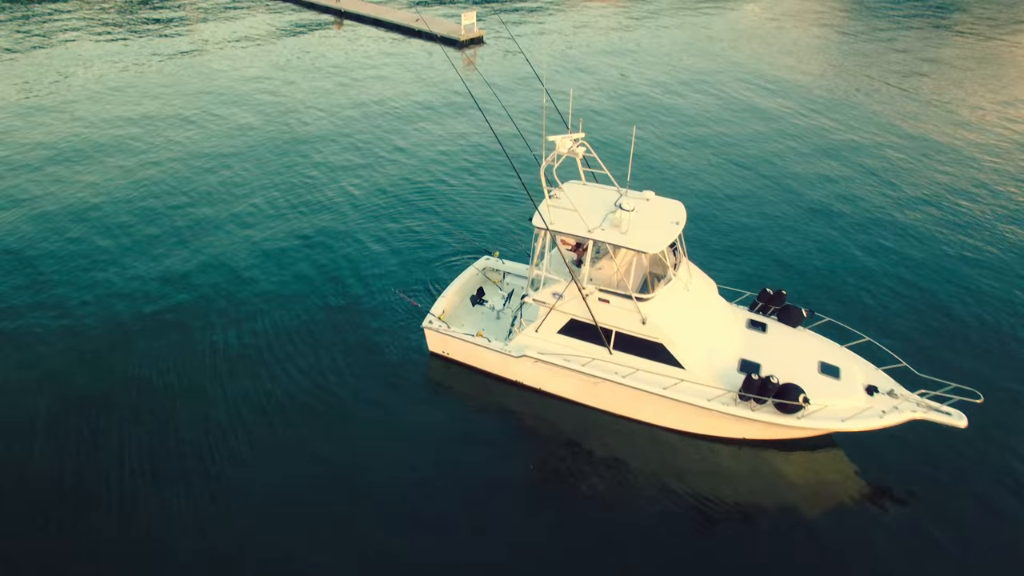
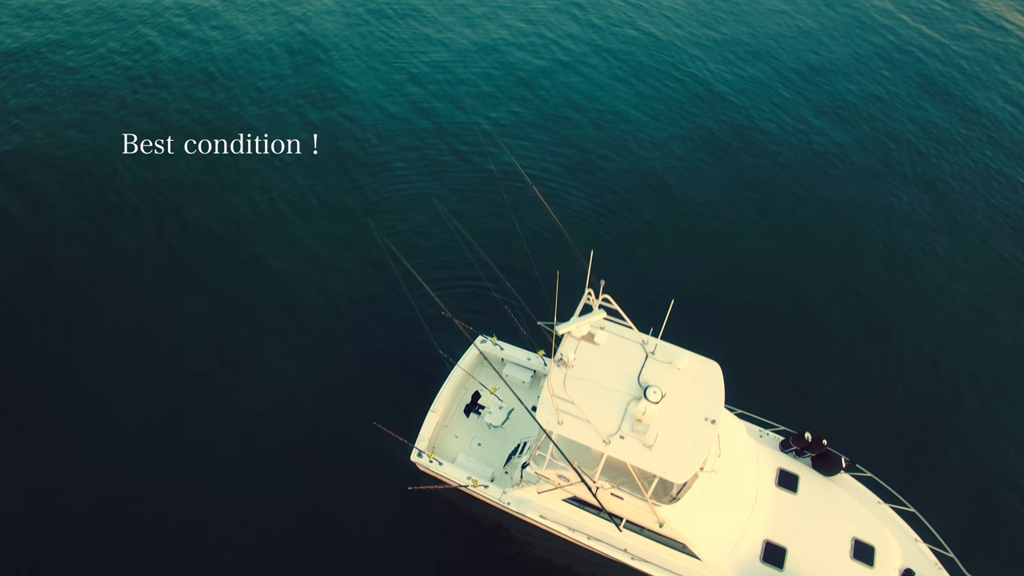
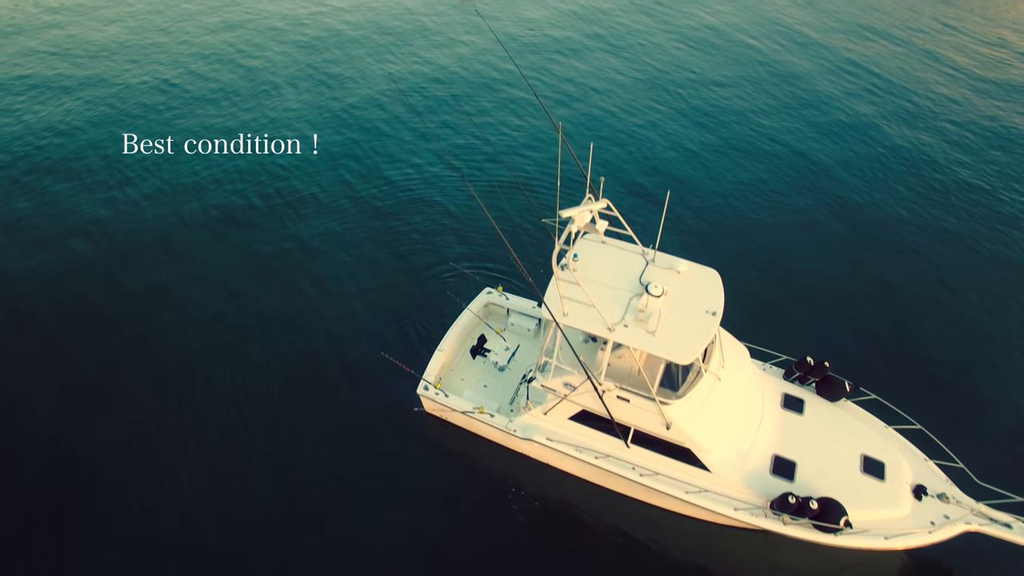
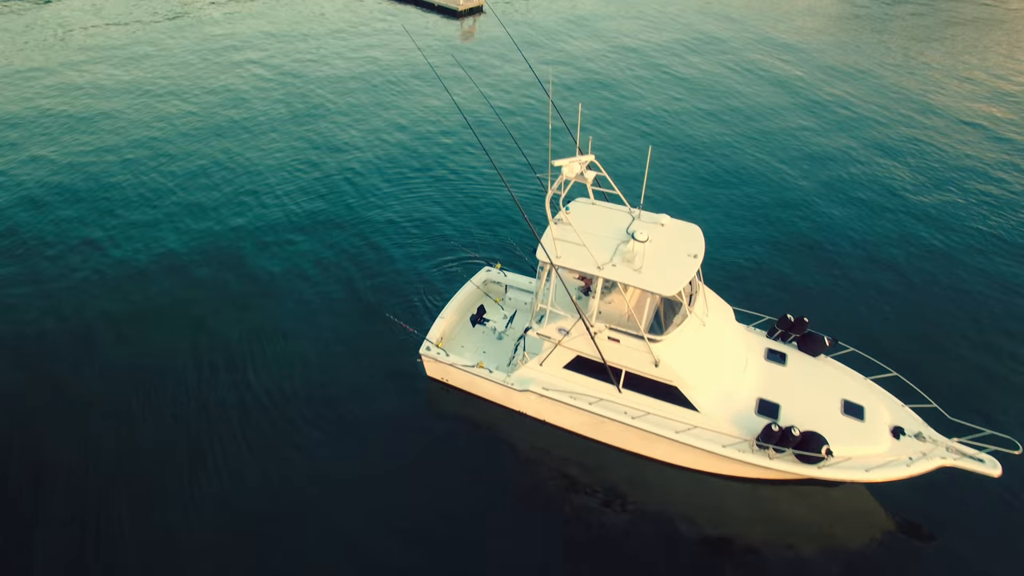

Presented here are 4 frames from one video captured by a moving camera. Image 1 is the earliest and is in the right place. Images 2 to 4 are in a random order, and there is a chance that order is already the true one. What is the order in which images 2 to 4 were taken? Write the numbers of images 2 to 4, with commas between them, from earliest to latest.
4, 3, 2
